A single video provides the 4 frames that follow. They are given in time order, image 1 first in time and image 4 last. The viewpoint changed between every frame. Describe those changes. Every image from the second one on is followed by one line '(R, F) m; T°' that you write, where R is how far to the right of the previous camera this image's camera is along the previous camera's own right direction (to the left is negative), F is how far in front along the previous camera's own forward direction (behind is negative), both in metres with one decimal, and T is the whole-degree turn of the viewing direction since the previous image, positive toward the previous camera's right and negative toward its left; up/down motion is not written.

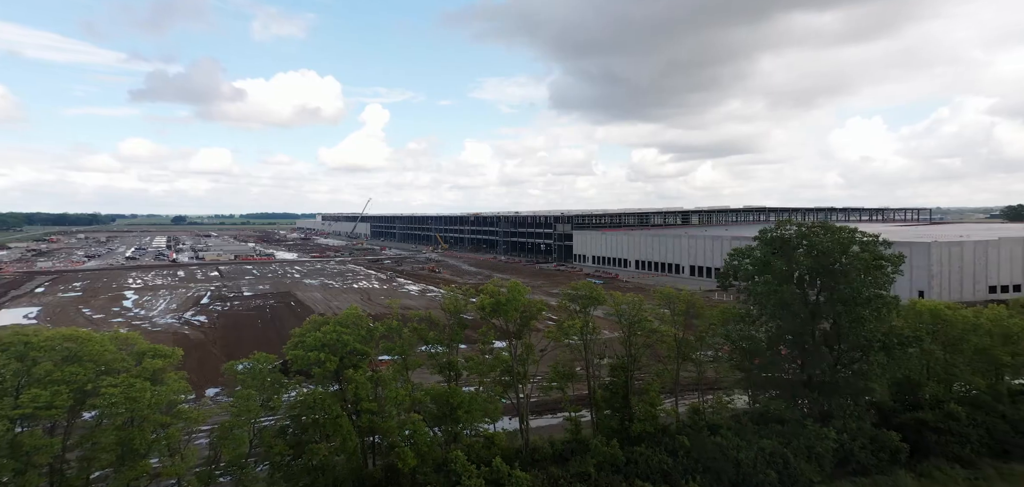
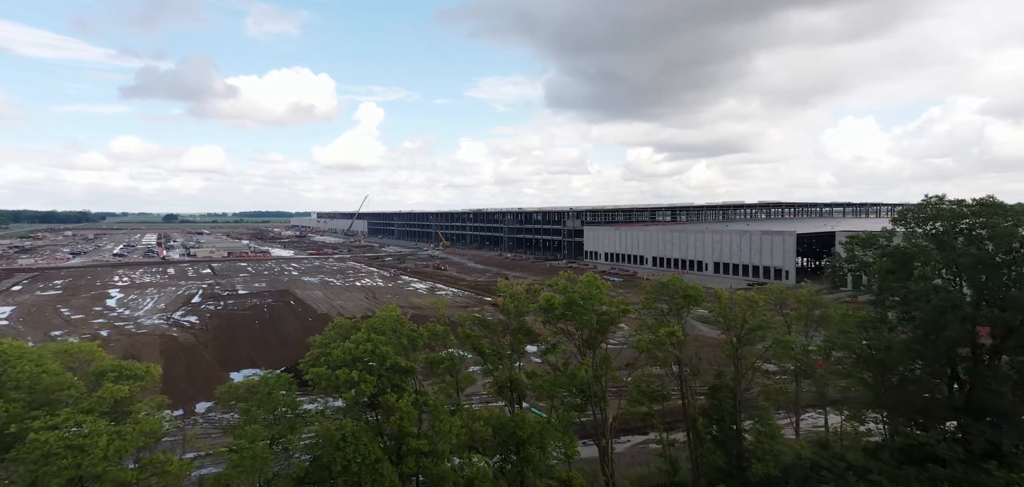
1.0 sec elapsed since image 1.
(-1.7, +3.0) m; +1°
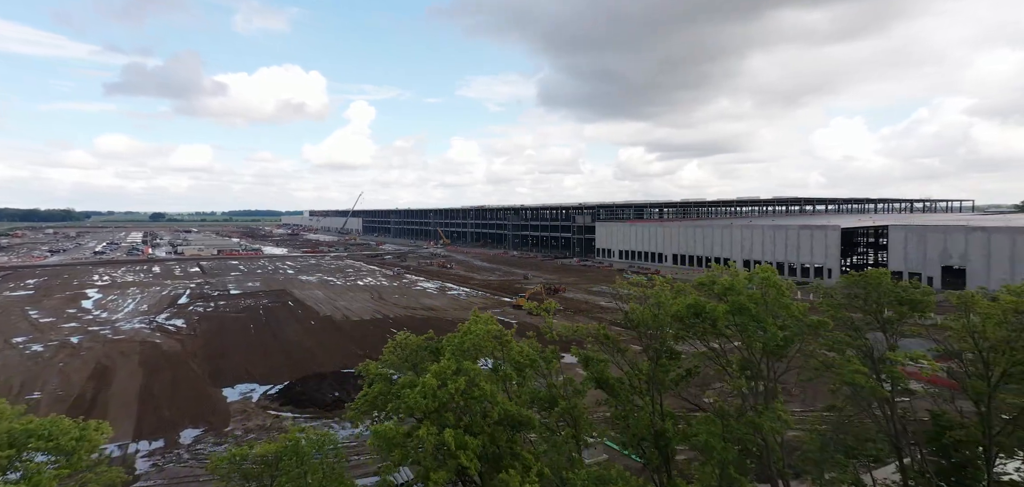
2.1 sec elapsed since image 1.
(-1.9, +3.4) m; +1°
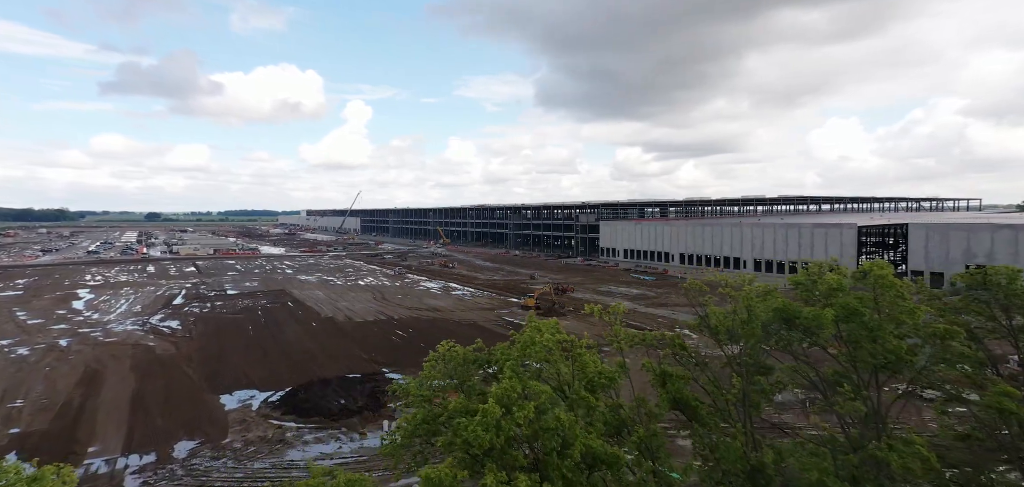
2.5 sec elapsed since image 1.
(-0.7, +1.1) m; 0°
